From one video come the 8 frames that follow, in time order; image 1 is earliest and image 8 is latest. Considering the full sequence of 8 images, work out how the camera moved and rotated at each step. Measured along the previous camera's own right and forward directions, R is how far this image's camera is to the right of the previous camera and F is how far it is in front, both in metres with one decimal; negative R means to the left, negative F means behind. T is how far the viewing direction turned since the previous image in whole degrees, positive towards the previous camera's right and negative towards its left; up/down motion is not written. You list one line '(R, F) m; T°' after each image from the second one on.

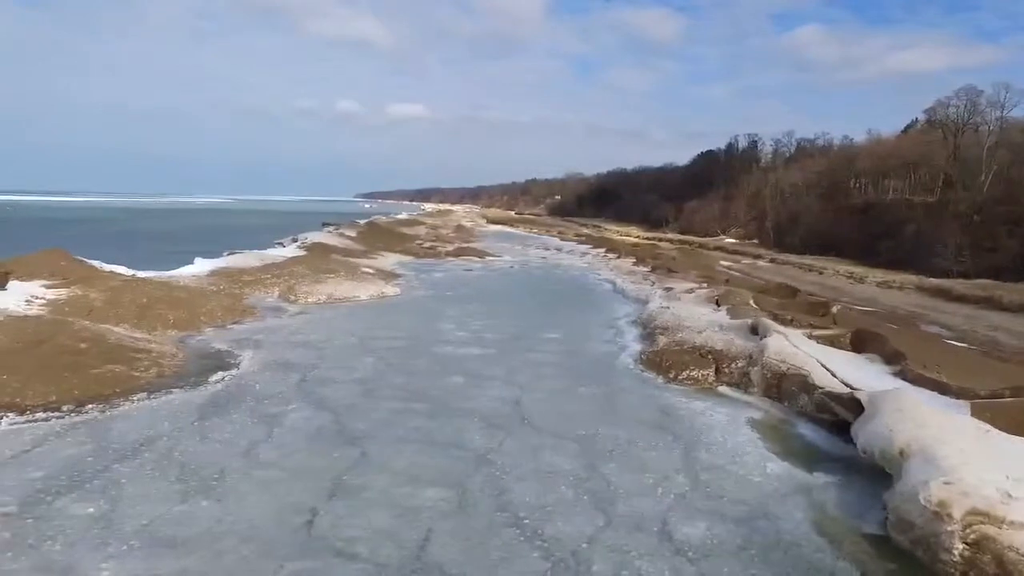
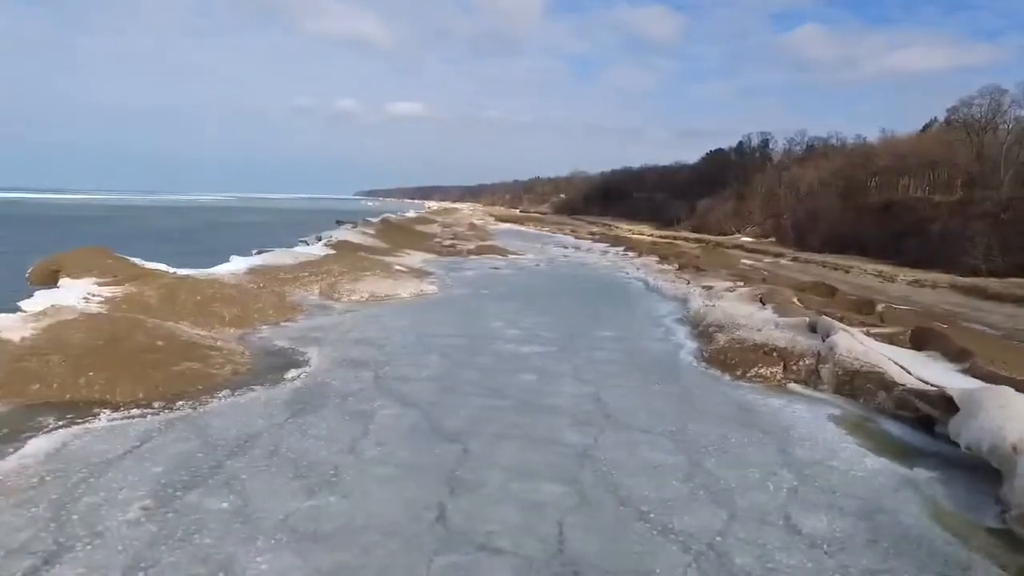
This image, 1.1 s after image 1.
(-1.7, -0.1) m; 0°
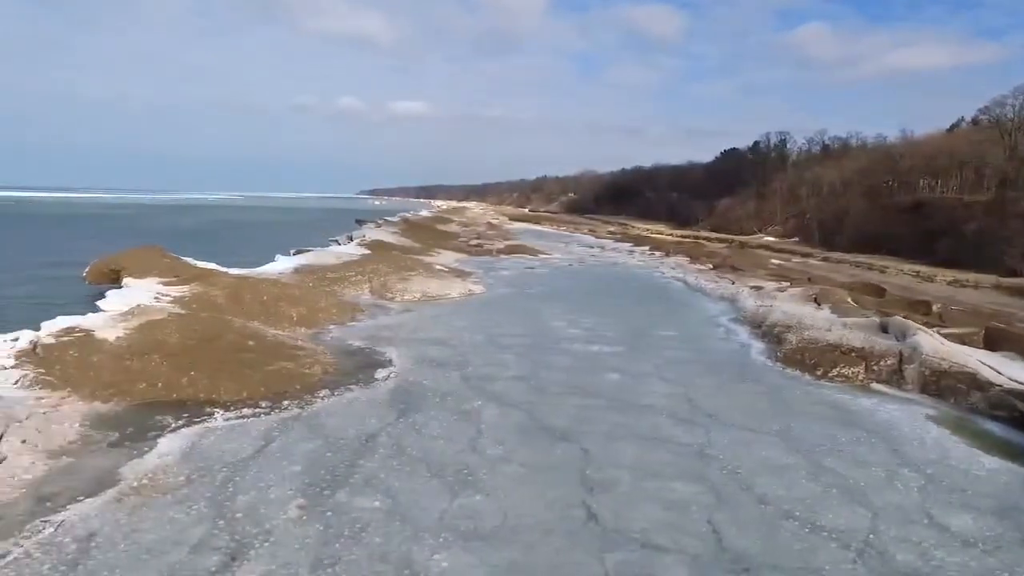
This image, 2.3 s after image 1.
(-2.0, -0.2) m; 0°
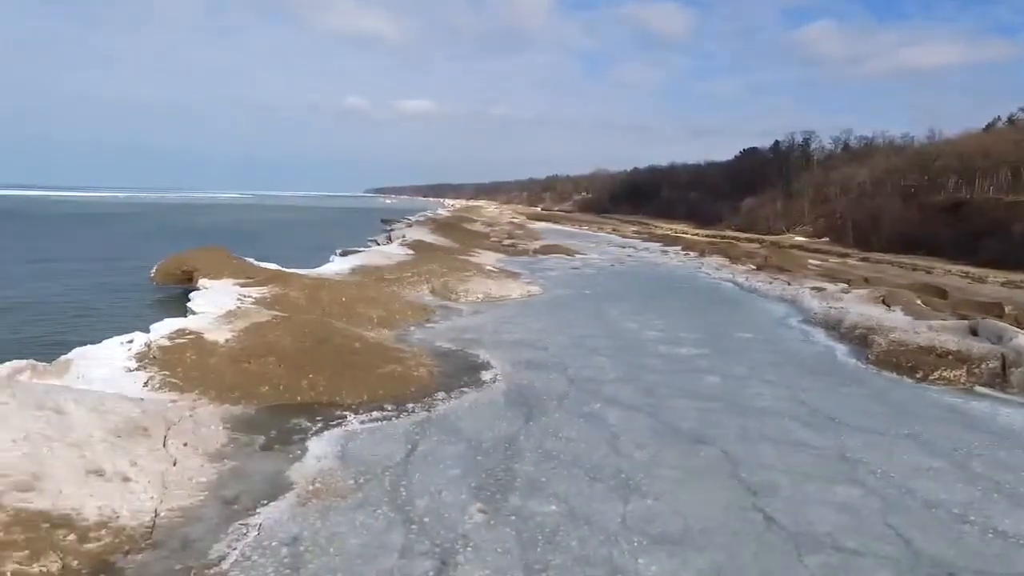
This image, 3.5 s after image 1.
(-2.3, -0.1) m; 0°
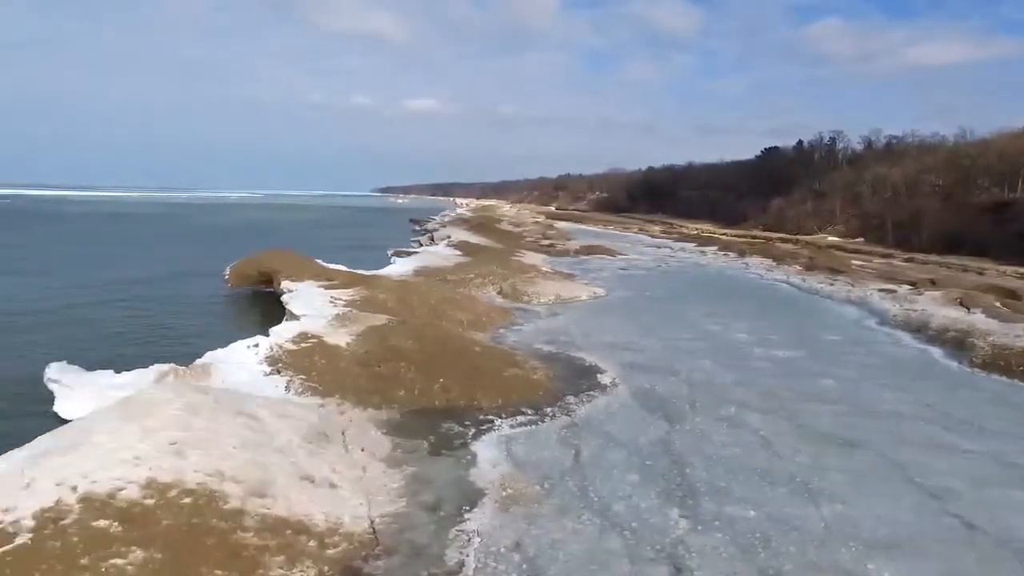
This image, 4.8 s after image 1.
(-2.7, -0.1) m; 0°
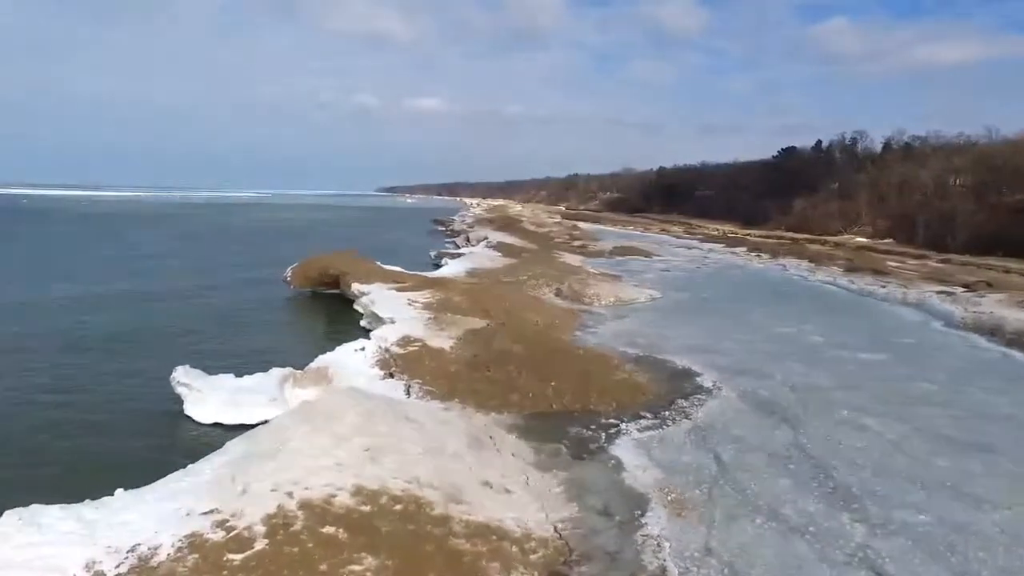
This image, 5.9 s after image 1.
(-2.3, -0.1) m; 0°
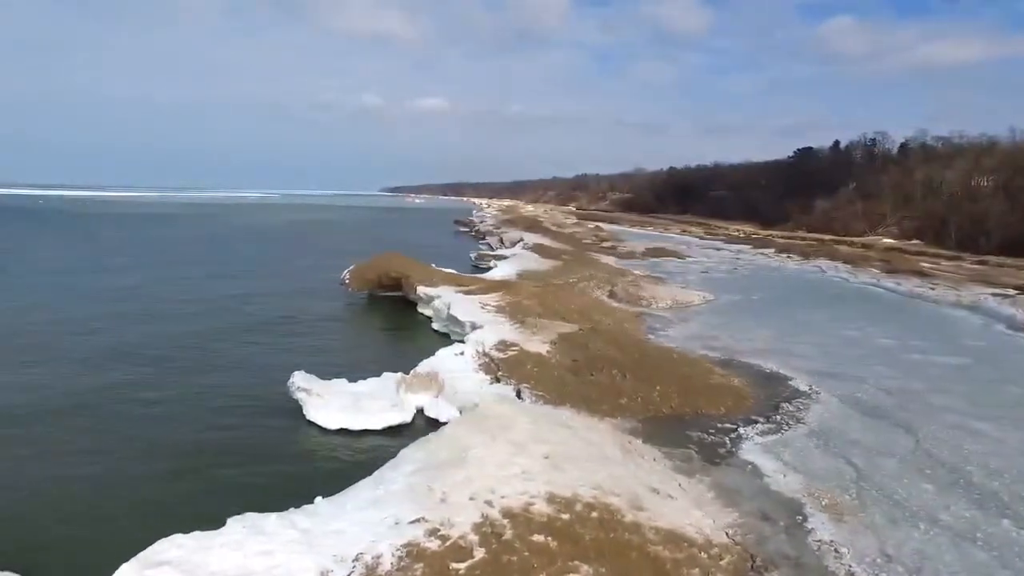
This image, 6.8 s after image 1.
(-2.2, 0.0) m; 0°
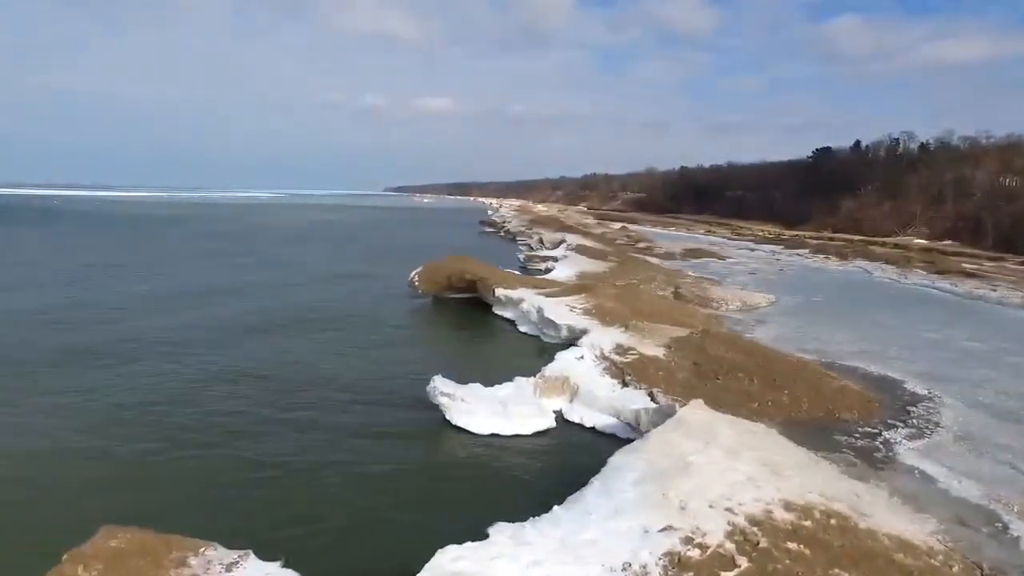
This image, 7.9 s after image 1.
(-2.7, 0.0) m; 0°
